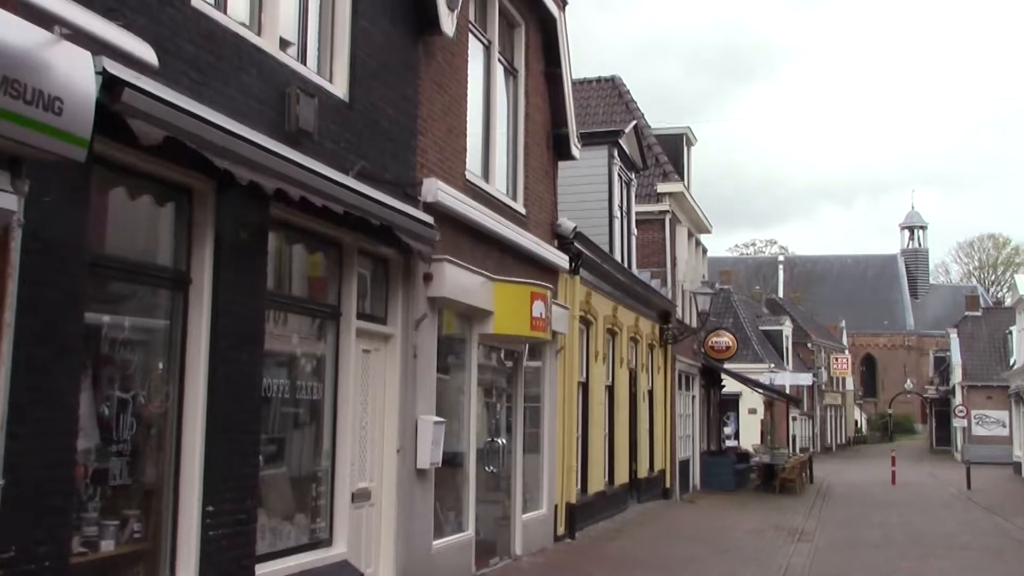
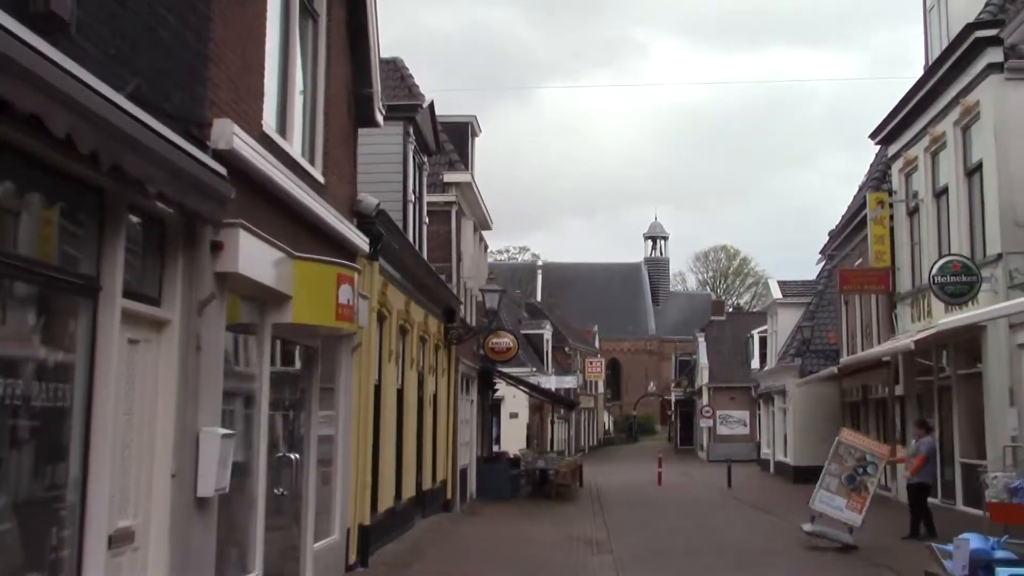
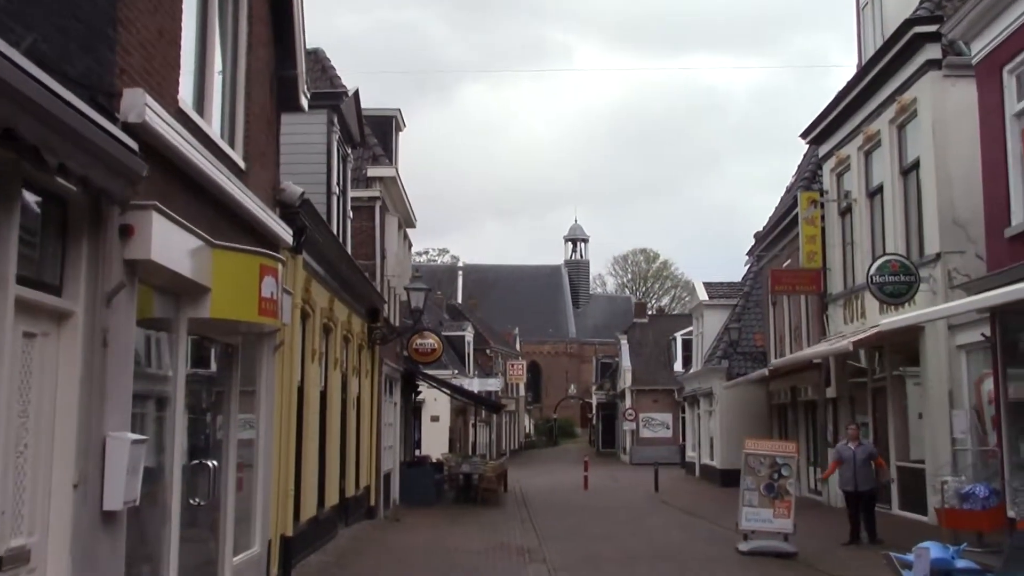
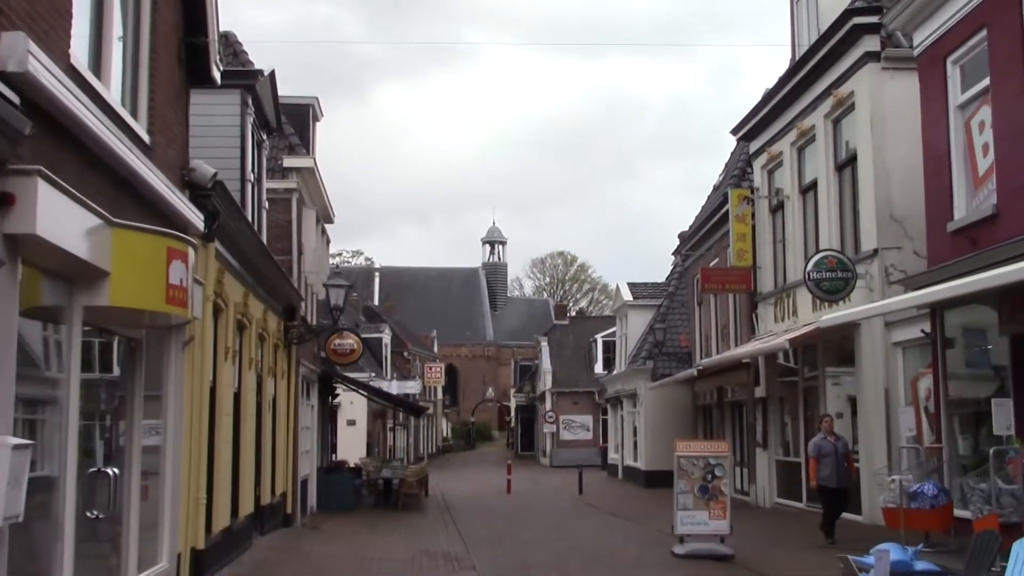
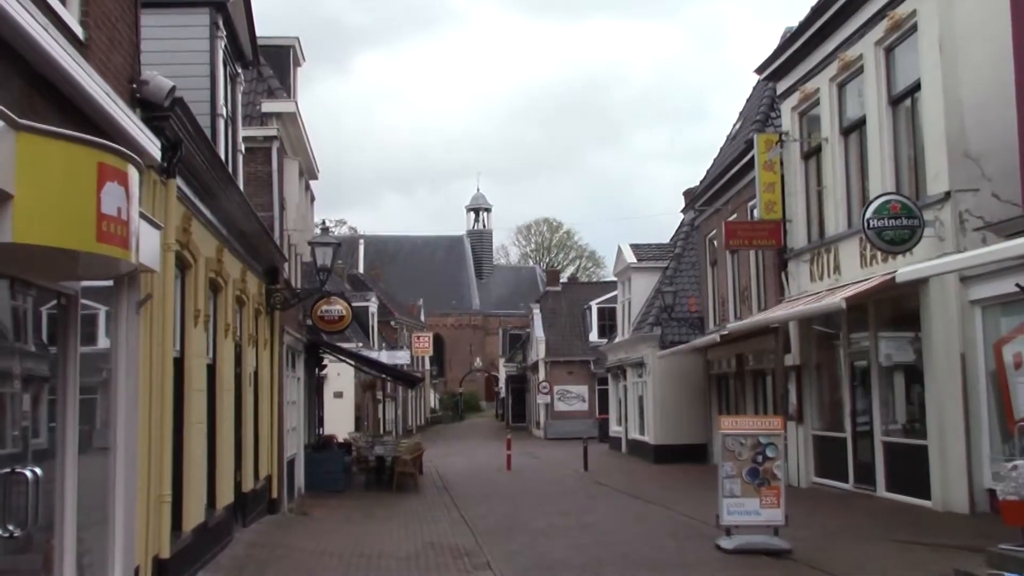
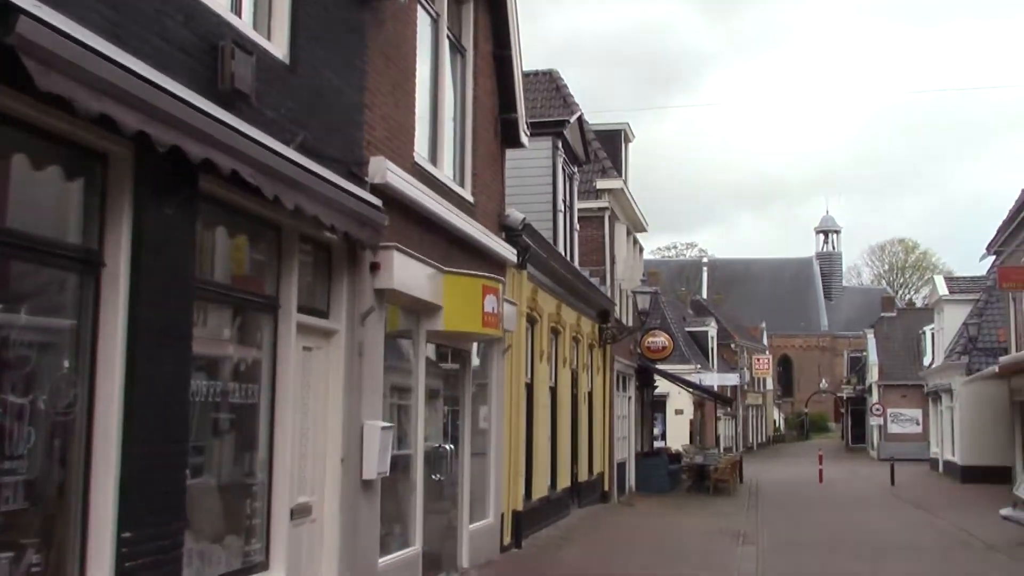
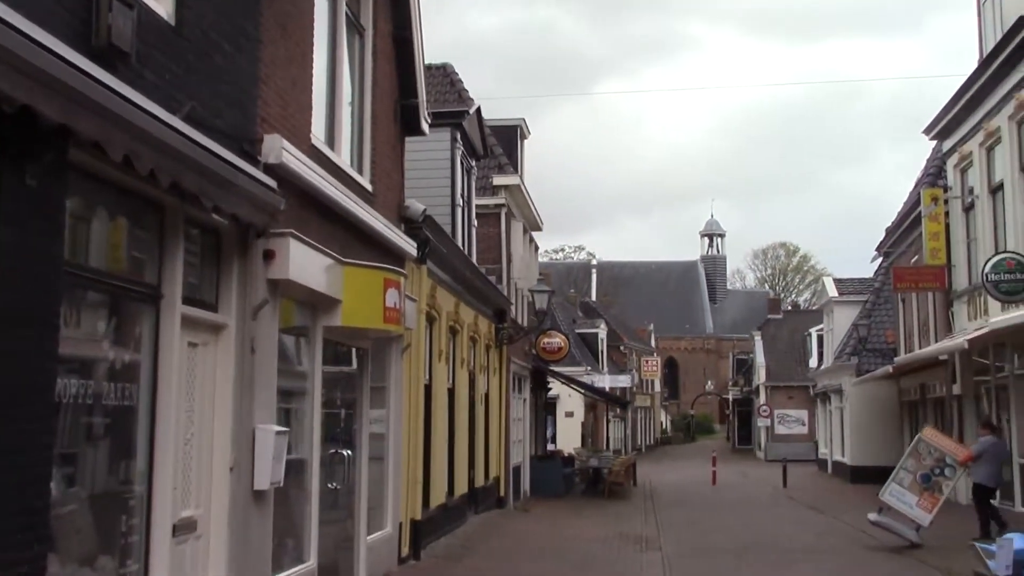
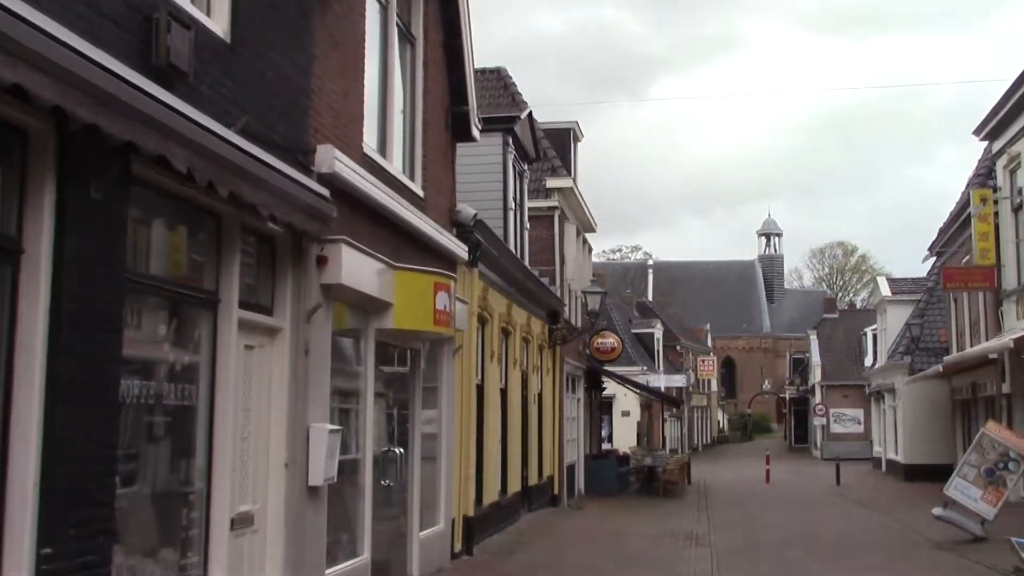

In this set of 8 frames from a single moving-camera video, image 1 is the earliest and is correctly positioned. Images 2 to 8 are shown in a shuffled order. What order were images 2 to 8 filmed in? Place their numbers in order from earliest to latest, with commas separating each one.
6, 8, 7, 2, 3, 4, 5
